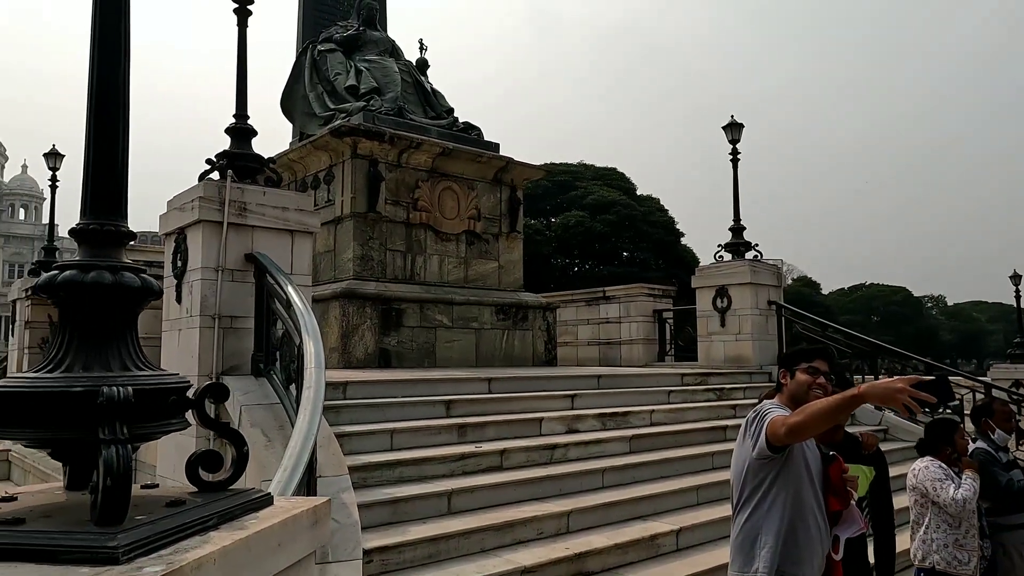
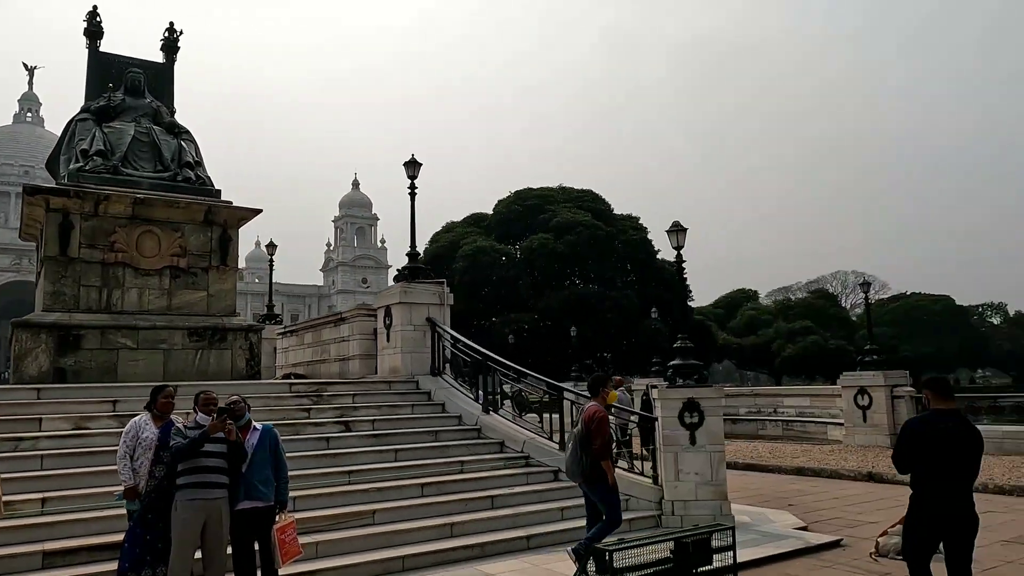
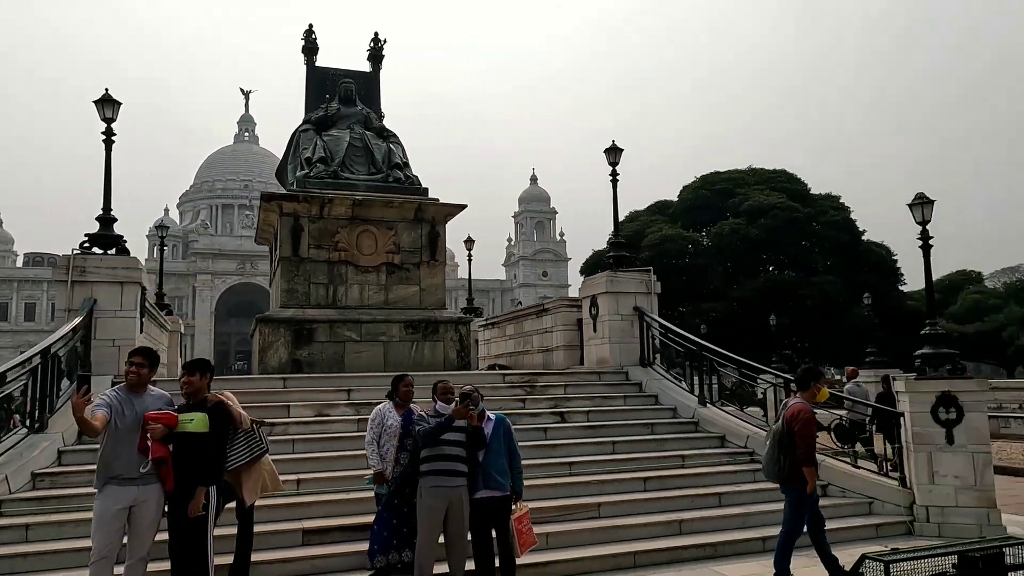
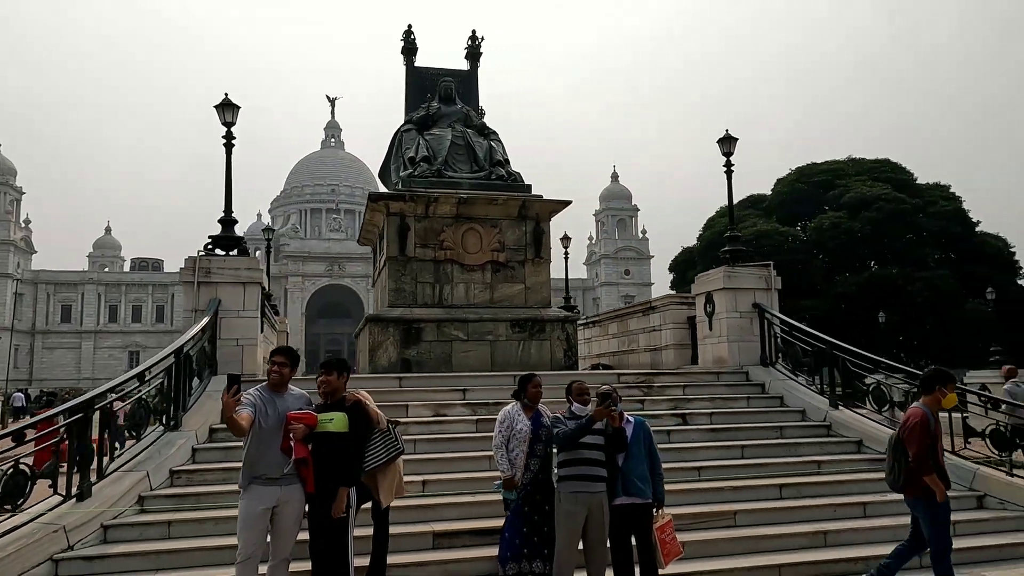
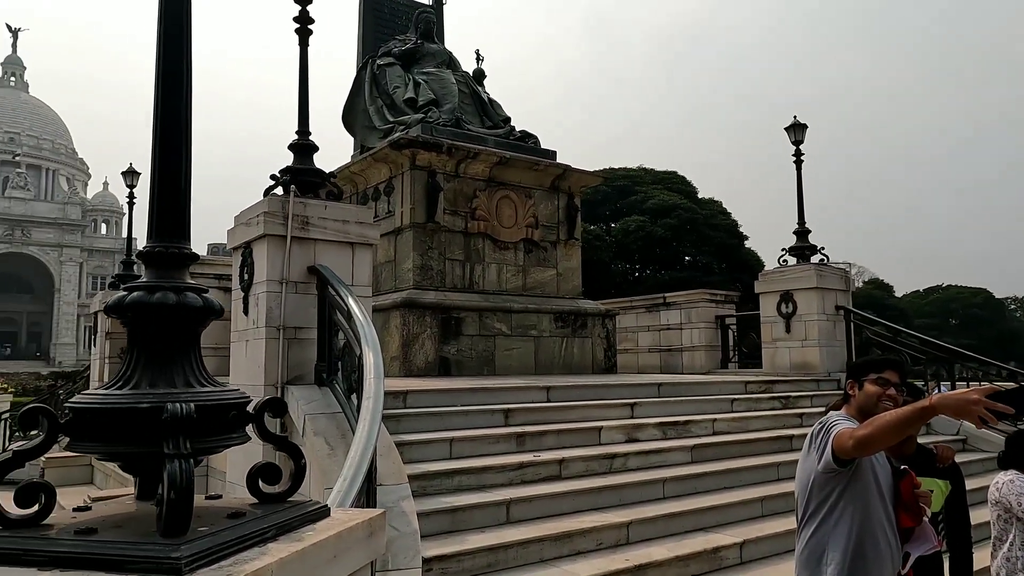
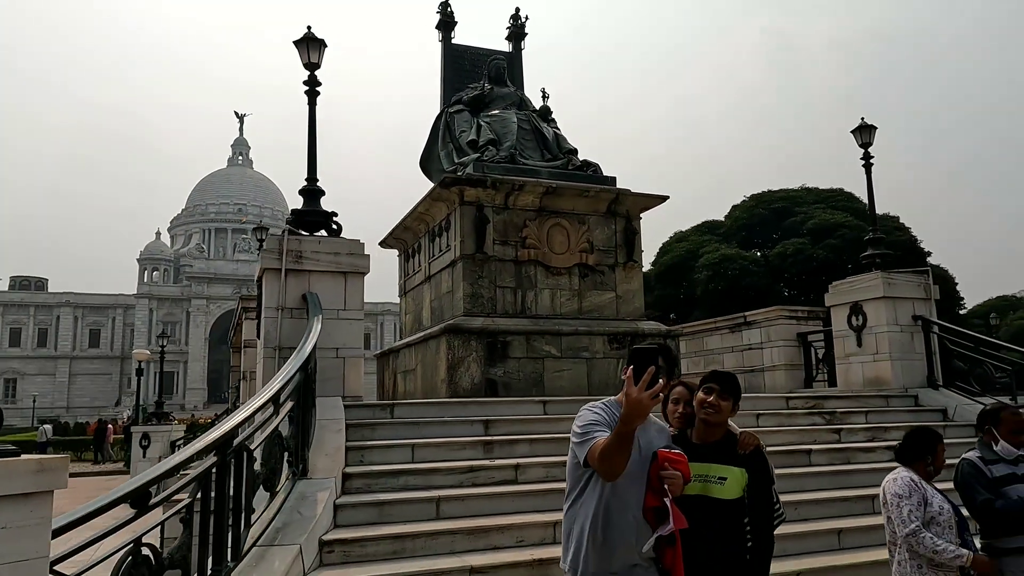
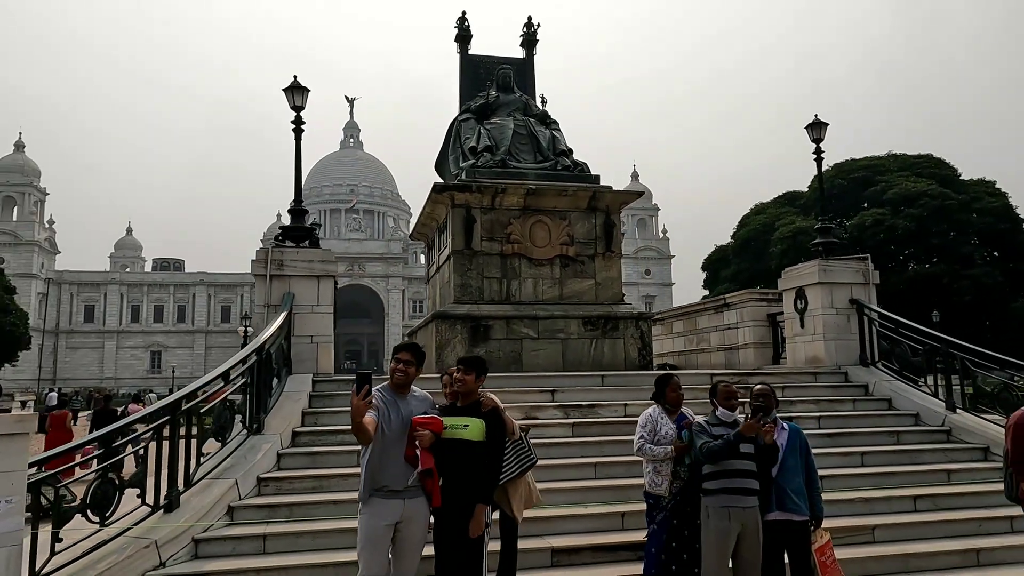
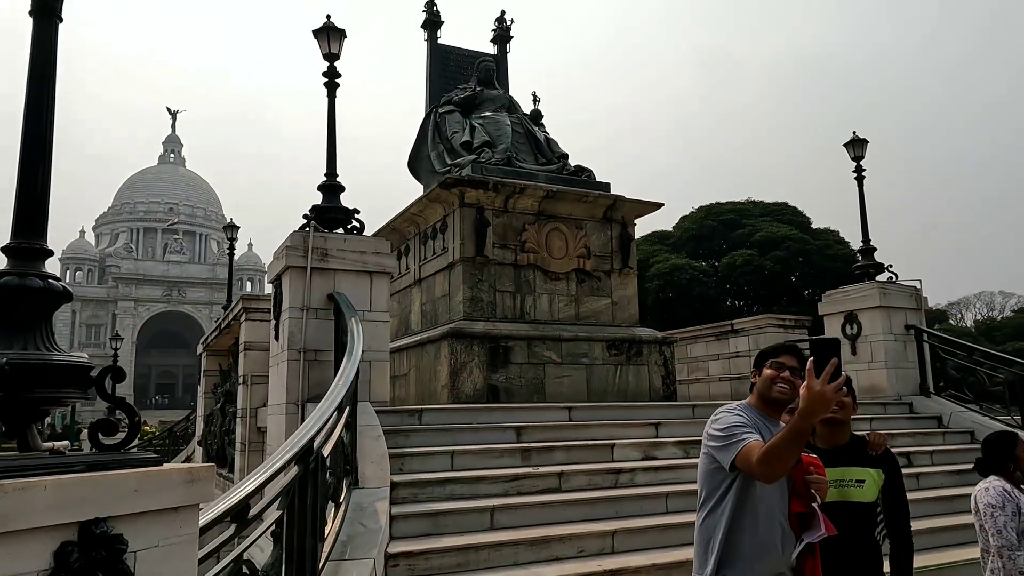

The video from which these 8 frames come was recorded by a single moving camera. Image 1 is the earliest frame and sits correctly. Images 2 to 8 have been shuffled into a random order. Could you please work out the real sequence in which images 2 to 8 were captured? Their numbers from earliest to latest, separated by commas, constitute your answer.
5, 8, 6, 7, 4, 3, 2
